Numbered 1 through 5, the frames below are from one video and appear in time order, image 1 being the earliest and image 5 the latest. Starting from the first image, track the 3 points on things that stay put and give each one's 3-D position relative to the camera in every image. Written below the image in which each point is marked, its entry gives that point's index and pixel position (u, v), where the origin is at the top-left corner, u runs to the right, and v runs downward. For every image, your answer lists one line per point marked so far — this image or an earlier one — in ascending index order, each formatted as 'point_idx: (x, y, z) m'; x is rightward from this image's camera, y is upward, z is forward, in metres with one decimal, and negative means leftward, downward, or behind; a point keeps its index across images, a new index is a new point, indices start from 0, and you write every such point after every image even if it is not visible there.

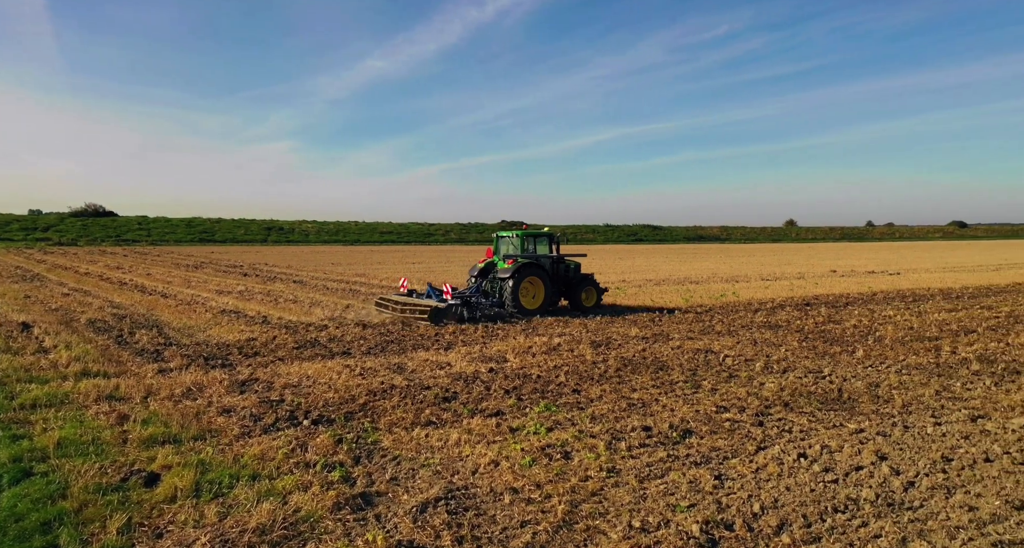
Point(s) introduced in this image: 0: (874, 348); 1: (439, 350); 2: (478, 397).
0: (+6.2, -1.3, +12.3) m
1: (-1.0, -1.0, +9.9) m
2: (-0.3, -1.3, +7.4) m
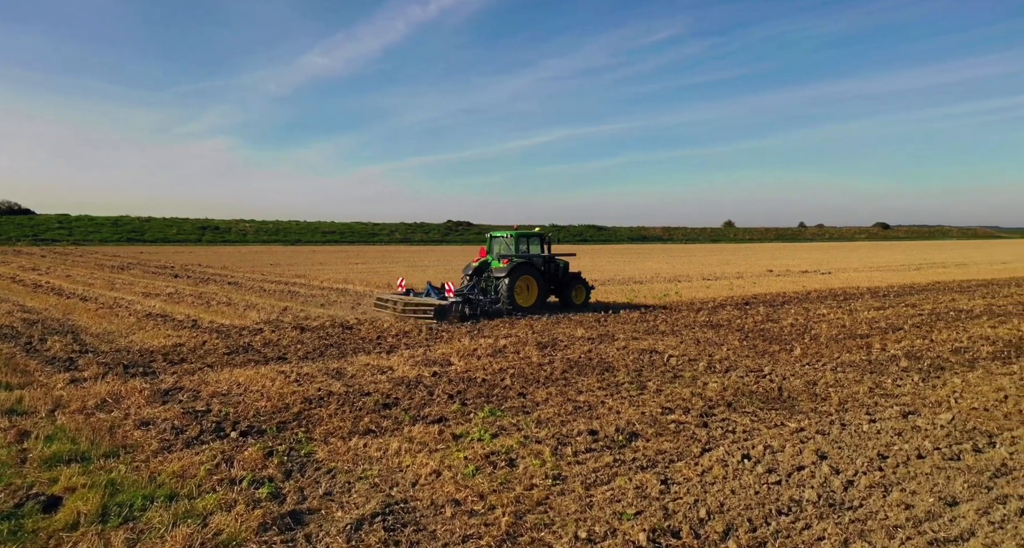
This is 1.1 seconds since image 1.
0: (+5.2, -1.3, +12.6) m
1: (-1.8, -1.1, +9.6) m
2: (-0.9, -1.3, +7.1) m
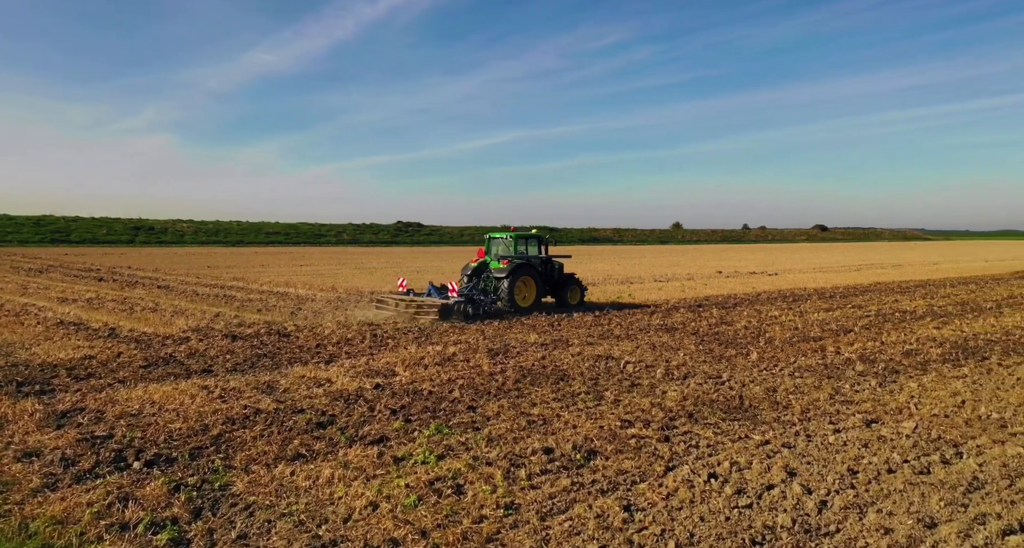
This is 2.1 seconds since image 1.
0: (+4.4, -1.3, +12.3) m
1: (-2.4, -1.1, +8.9) m
2: (-1.4, -1.3, +6.5) m
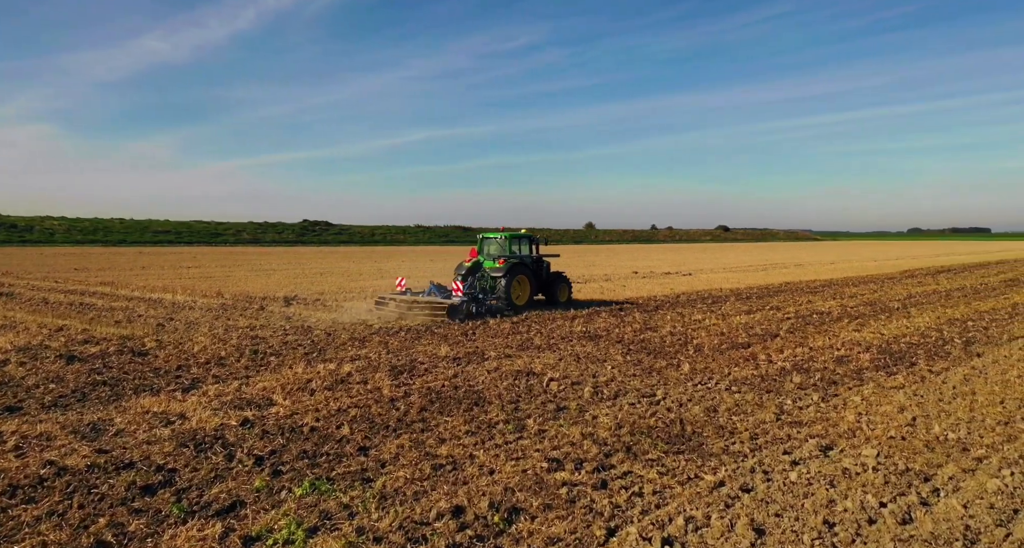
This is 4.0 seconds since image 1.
0: (+2.9, -1.4, +11.4) m
1: (-3.4, -1.2, +7.2) m
2: (-2.1, -1.4, +4.9) m
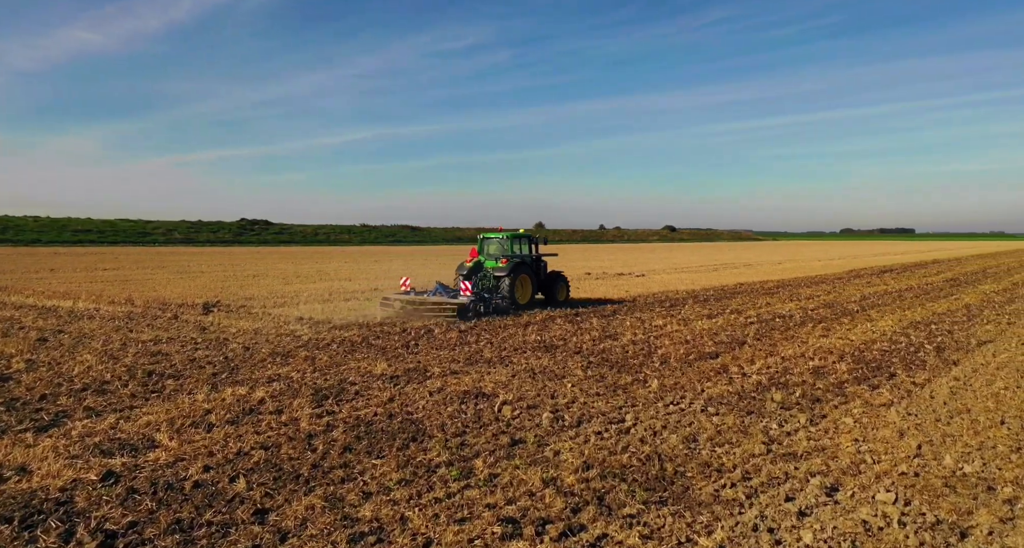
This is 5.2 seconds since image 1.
0: (+2.2, -1.4, +10.3) m
1: (-3.8, -1.3, +5.6) m
2: (-2.4, -1.5, +3.5) m
